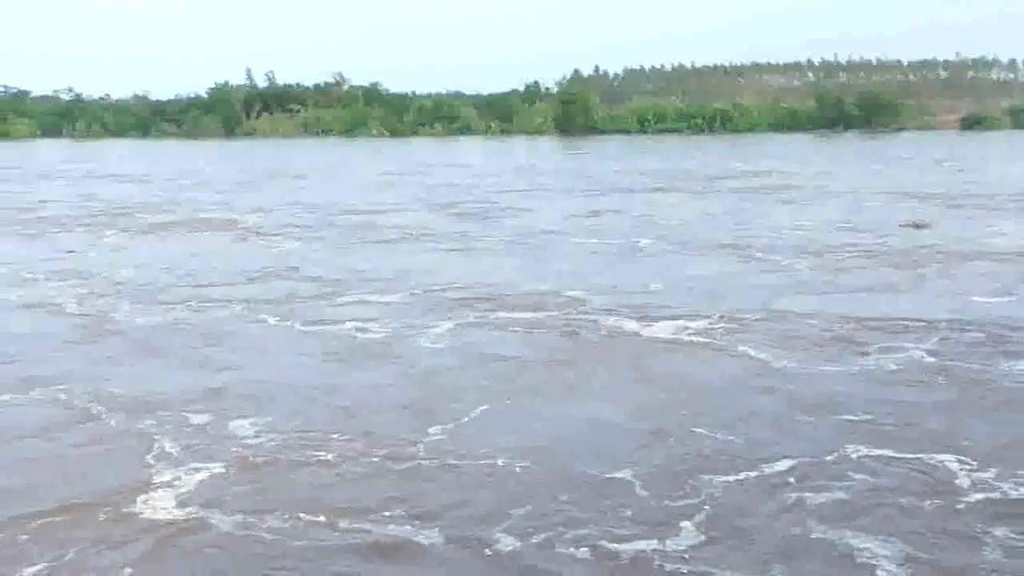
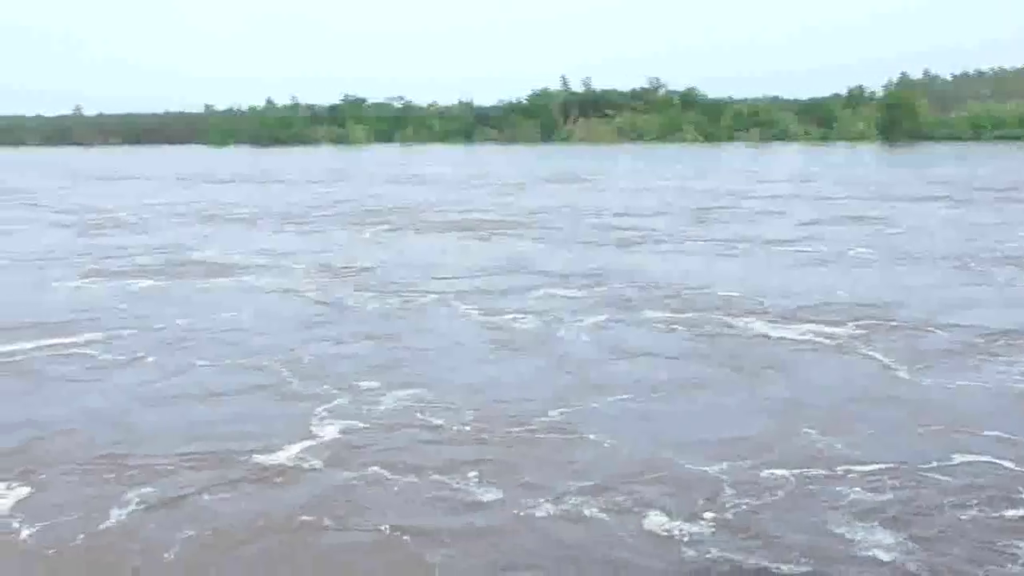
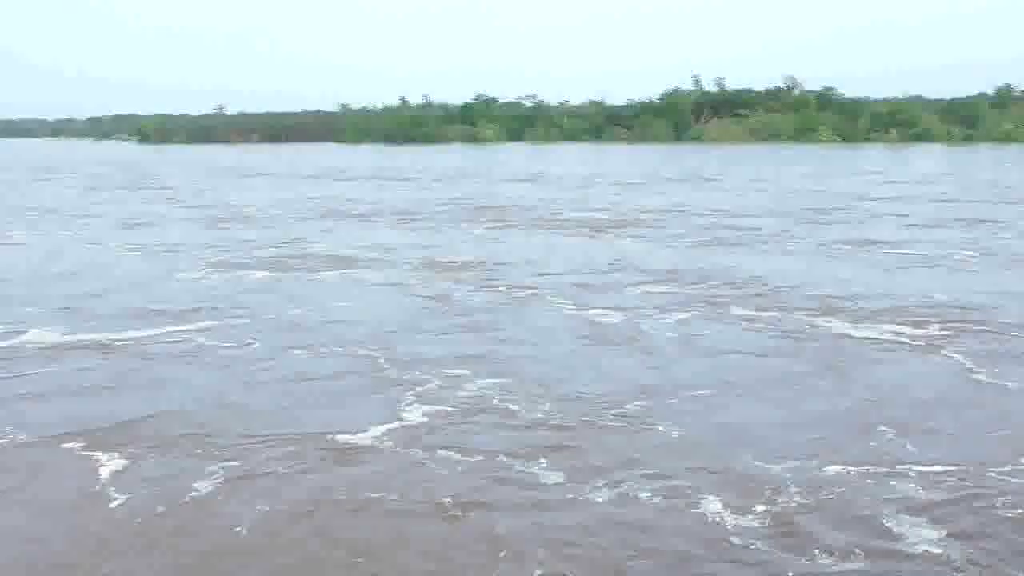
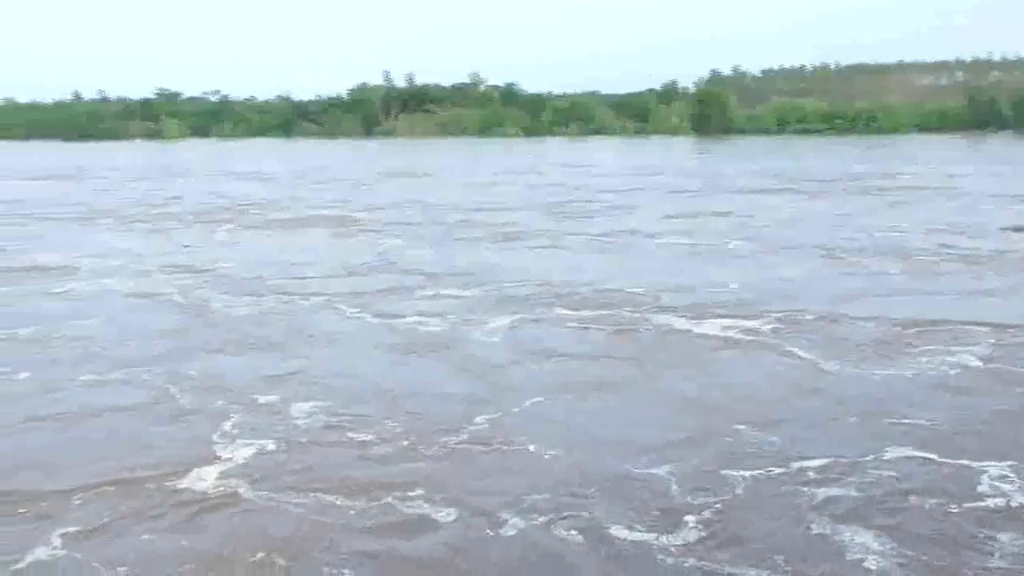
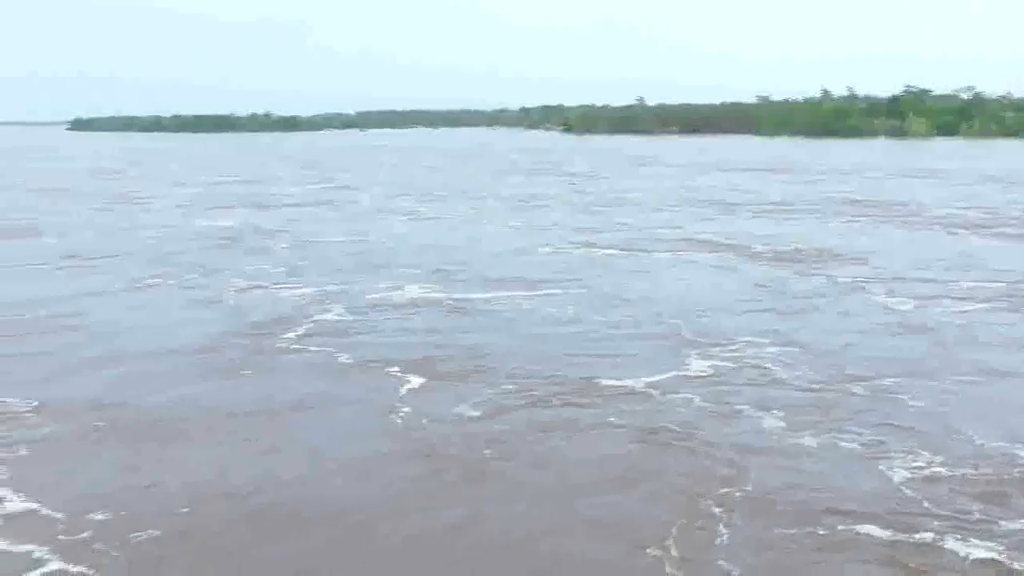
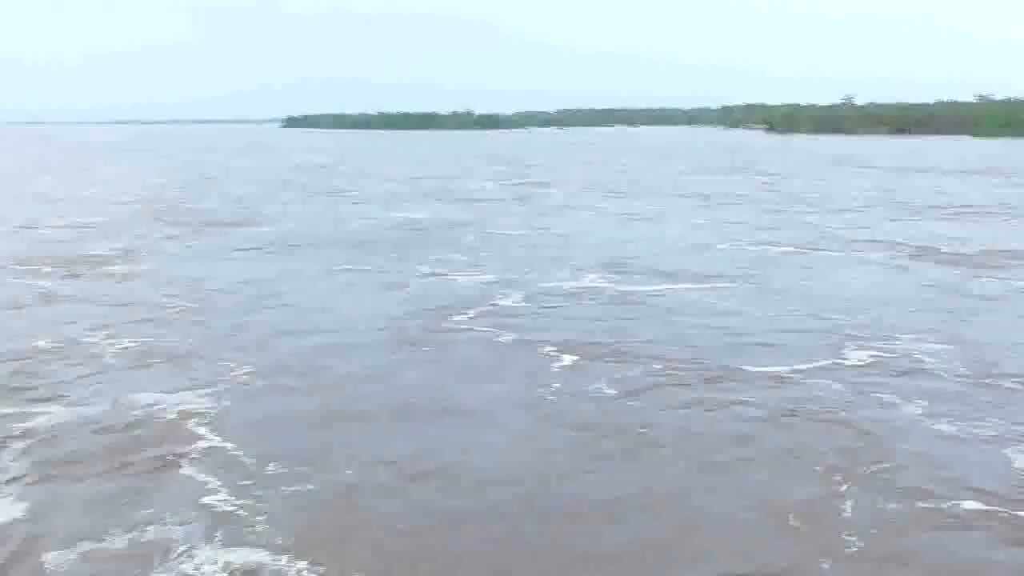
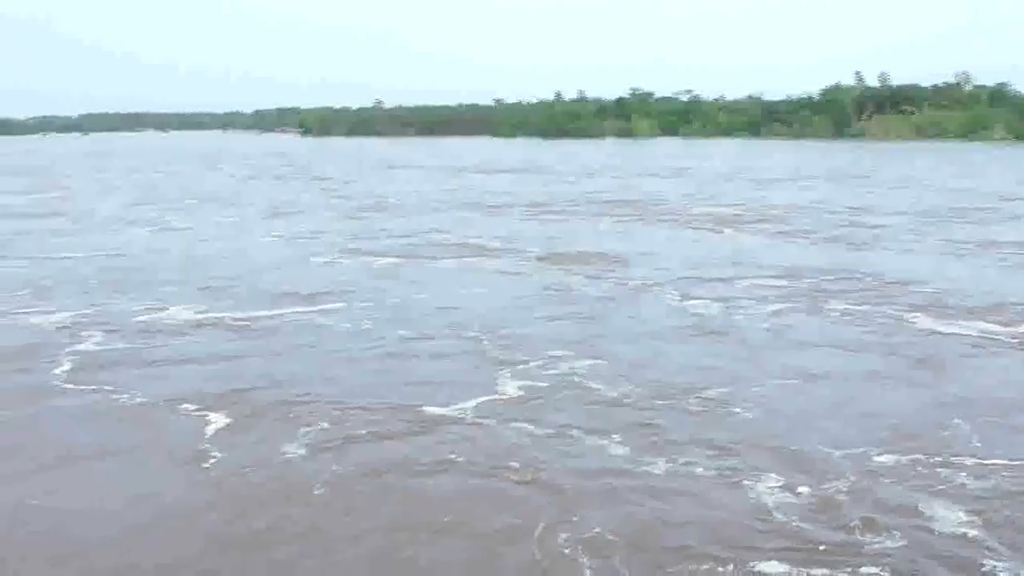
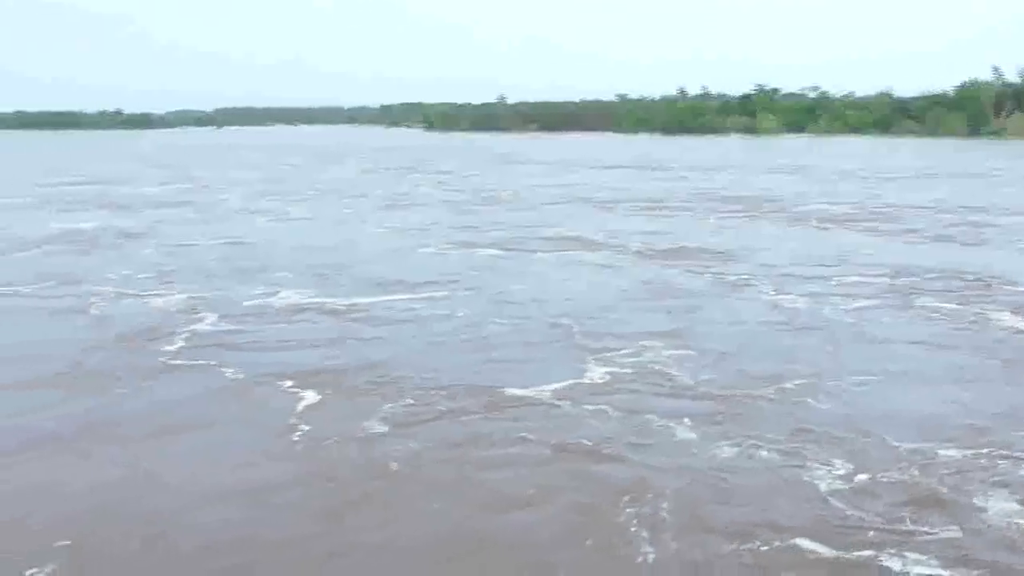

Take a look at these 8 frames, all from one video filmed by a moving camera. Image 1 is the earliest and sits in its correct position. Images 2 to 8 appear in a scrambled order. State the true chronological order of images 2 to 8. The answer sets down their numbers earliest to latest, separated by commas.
4, 2, 3, 7, 8, 5, 6
